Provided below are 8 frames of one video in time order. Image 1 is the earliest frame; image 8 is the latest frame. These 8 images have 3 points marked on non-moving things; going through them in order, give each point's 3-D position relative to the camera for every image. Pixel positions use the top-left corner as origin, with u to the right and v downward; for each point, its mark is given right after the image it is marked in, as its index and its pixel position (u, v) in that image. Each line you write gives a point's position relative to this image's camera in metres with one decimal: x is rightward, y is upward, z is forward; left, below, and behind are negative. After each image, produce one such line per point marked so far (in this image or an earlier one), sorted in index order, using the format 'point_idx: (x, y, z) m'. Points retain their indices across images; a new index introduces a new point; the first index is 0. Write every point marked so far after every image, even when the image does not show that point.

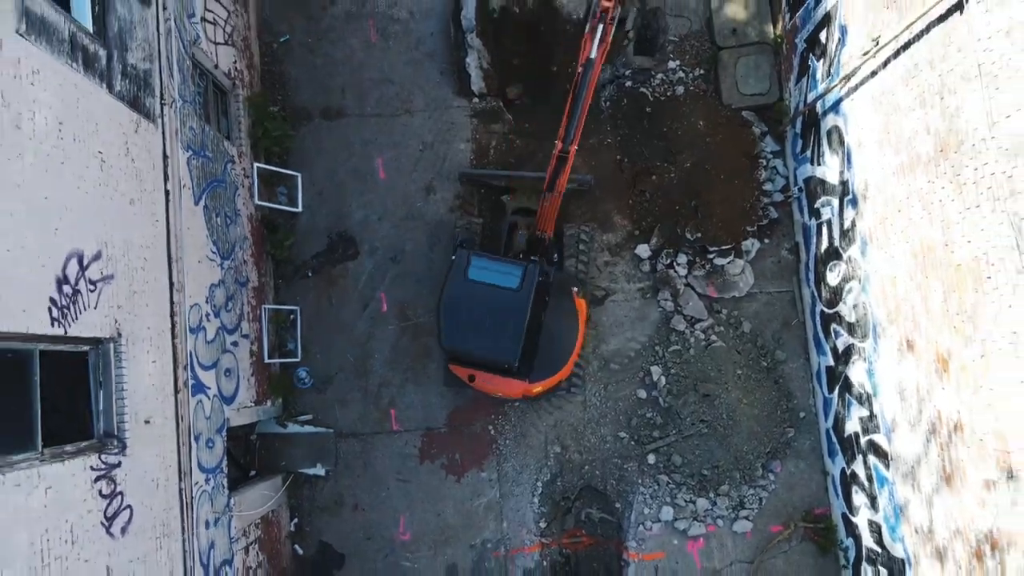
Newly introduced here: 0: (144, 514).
0: (-1.9, -1.1, +4.1) m
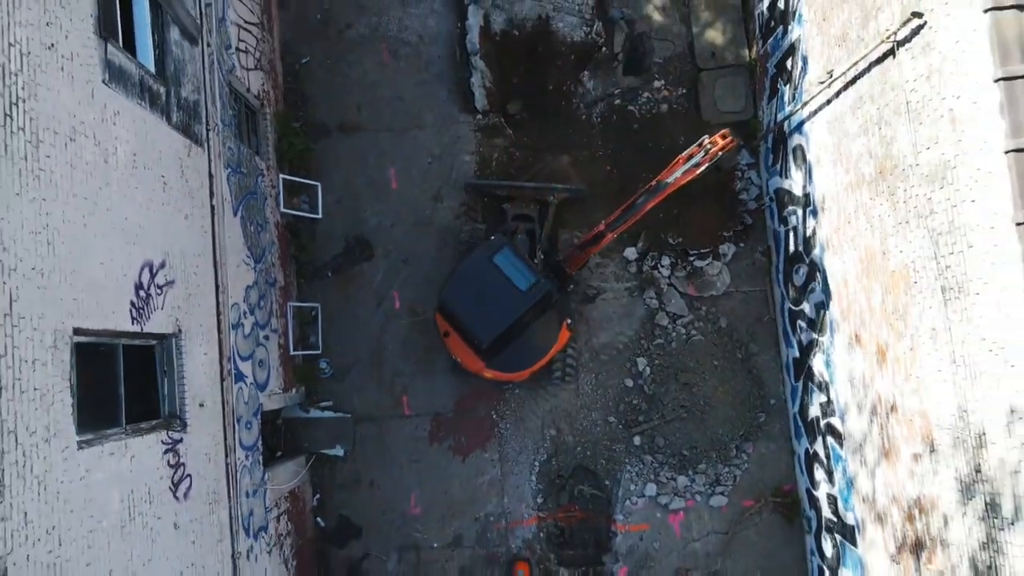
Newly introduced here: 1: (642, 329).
0: (-1.9, -1.2, +4.9) m
1: (+1.2, -0.4, +7.3) m
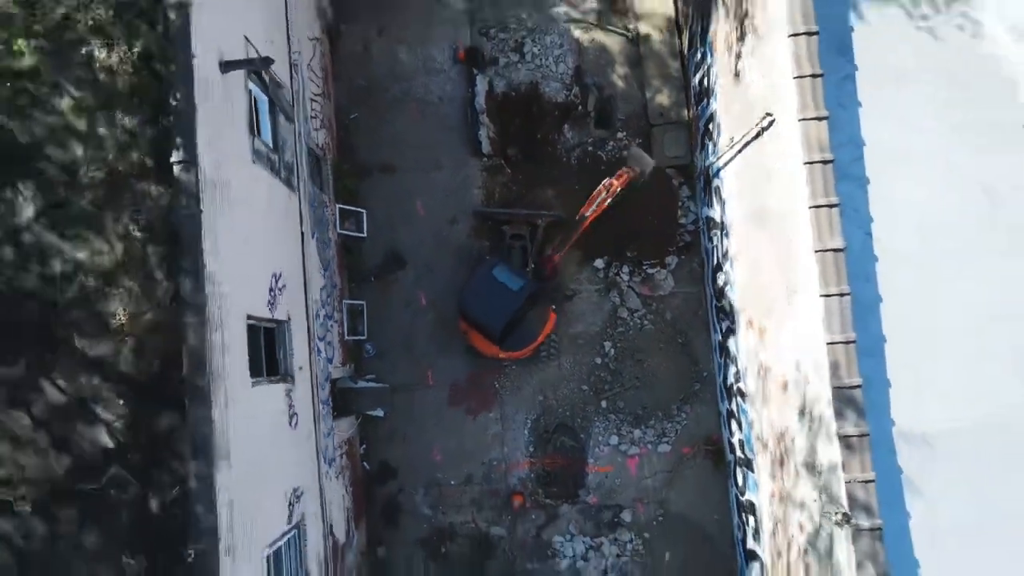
0: (-1.9, -1.2, +7.3) m
1: (+1.2, -0.4, +9.7) m
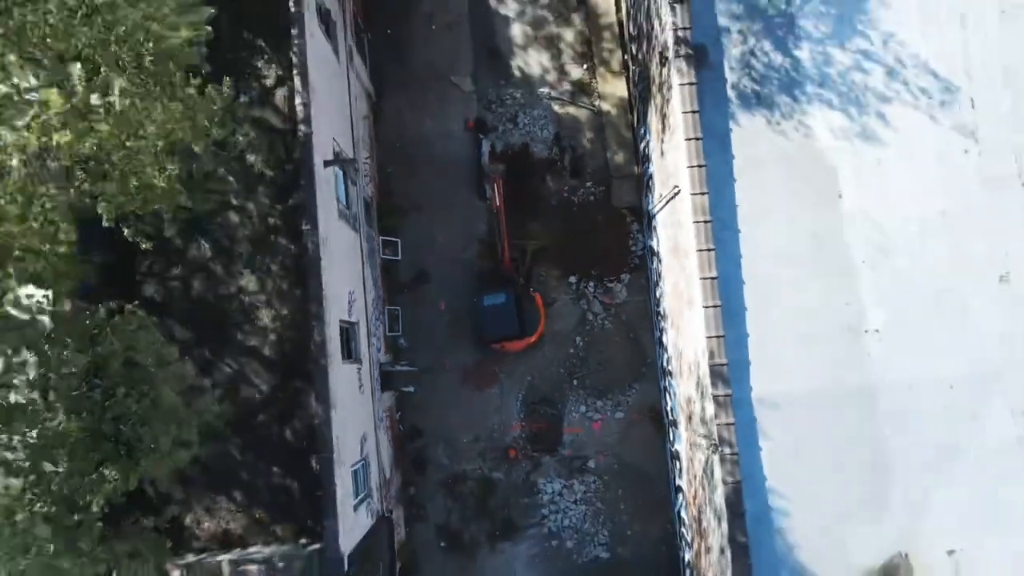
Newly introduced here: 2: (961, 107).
0: (-2.0, -1.4, +10.8) m
1: (+1.1, -0.5, +13.2) m
2: (+5.7, +2.3, +10.1) m
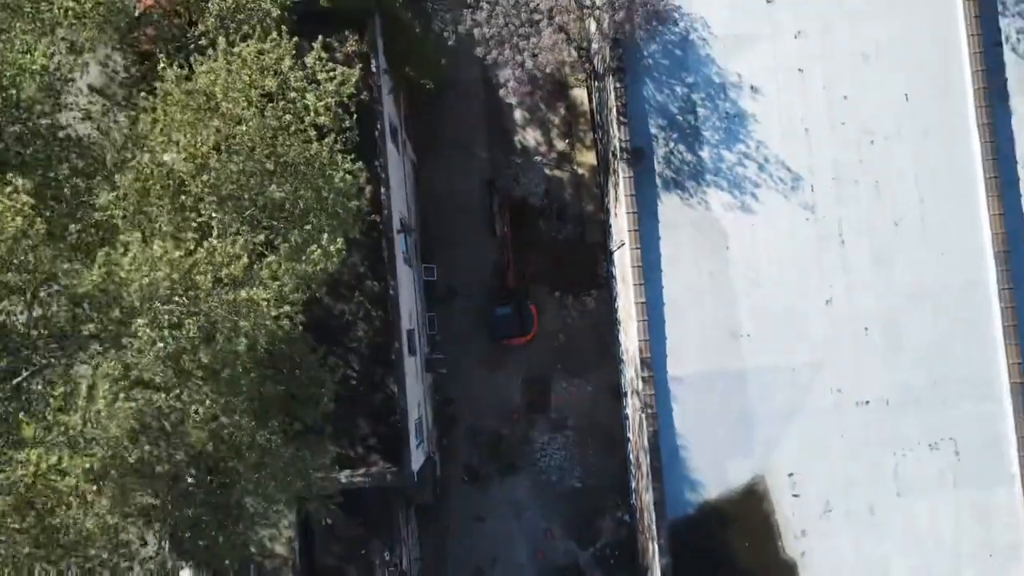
0: (-1.9, -1.7, +16.4) m
1: (+1.2, -0.8, +18.8) m
2: (+5.7, +1.9, +15.6) m
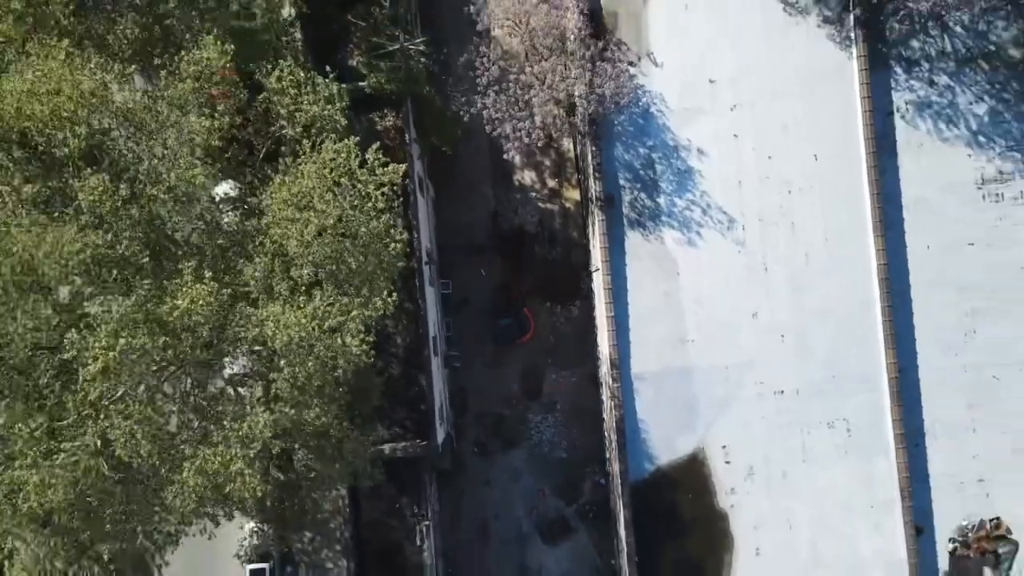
0: (-1.9, -2.1, +21.2) m
1: (+1.2, -1.1, +23.5) m
2: (+5.7, +1.5, +20.2) m
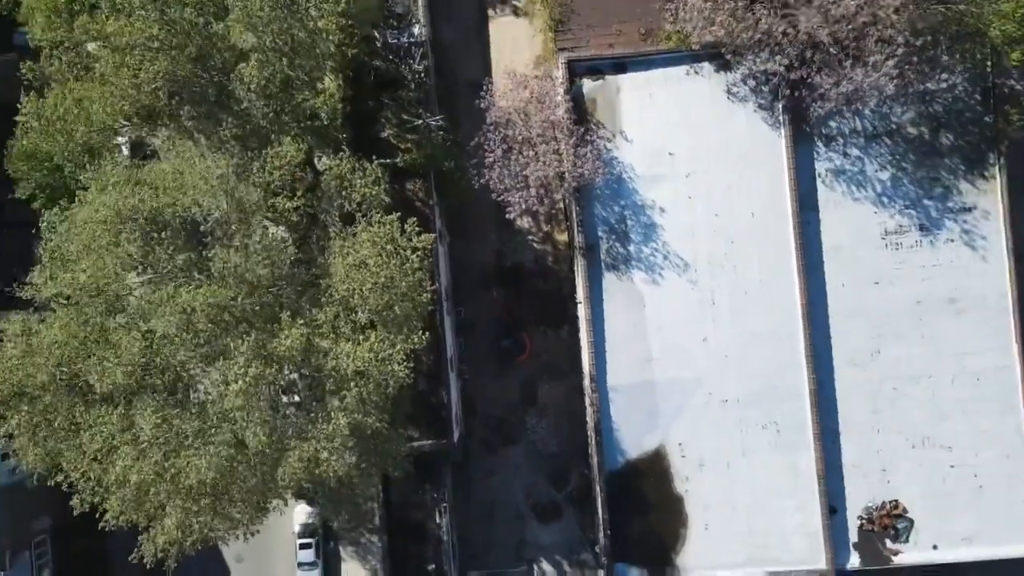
0: (-1.9, -3.1, +26.5) m
1: (+1.2, -2.1, +28.9) m
2: (+5.7, +0.5, +25.5) m
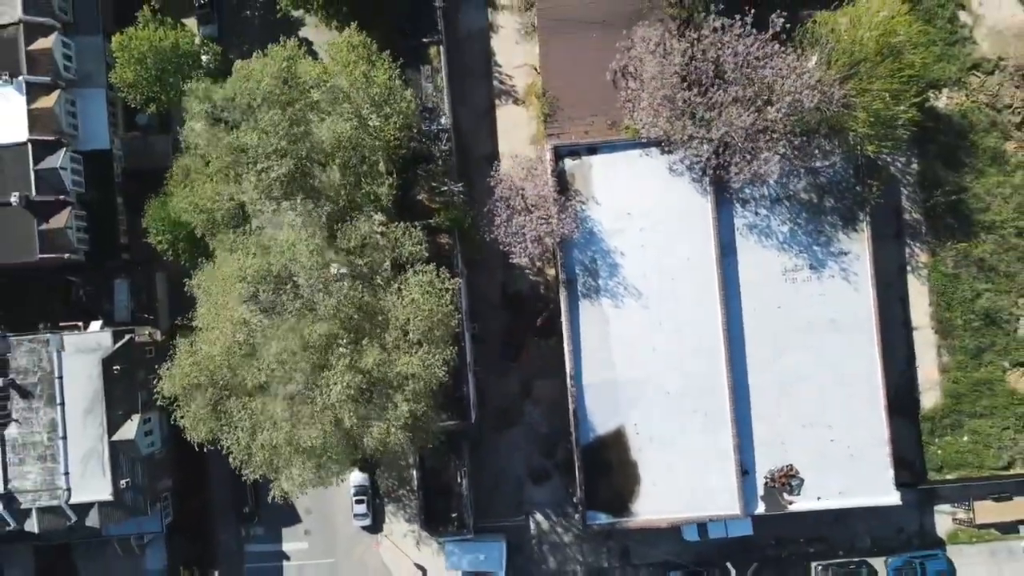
0: (-1.8, -4.1, +36.2) m
1: (+1.2, -3.1, +38.5) m
2: (+5.8, -0.5, +35.2) m
